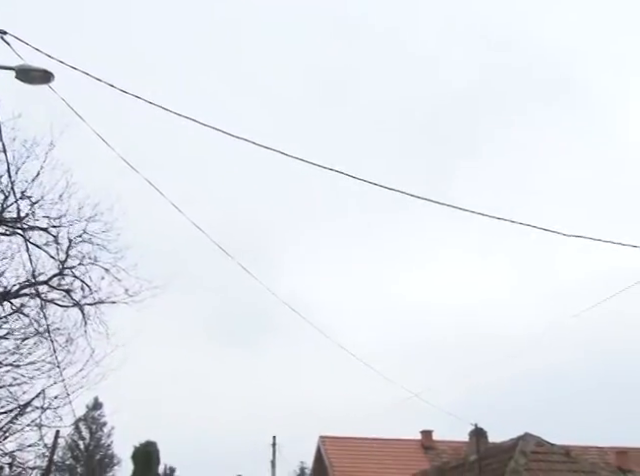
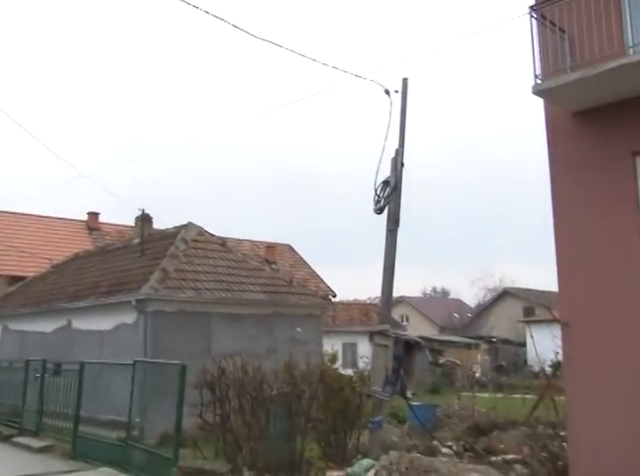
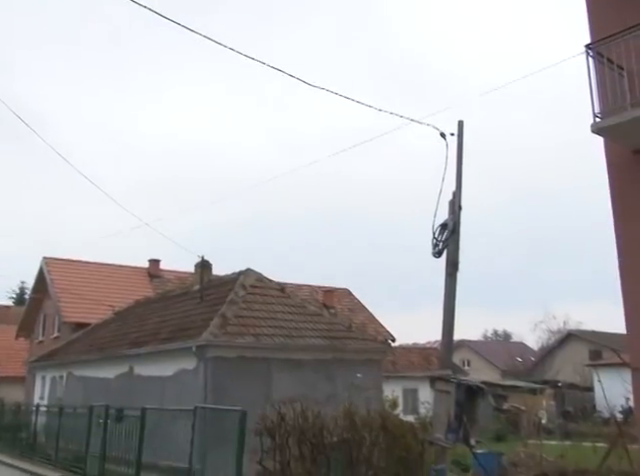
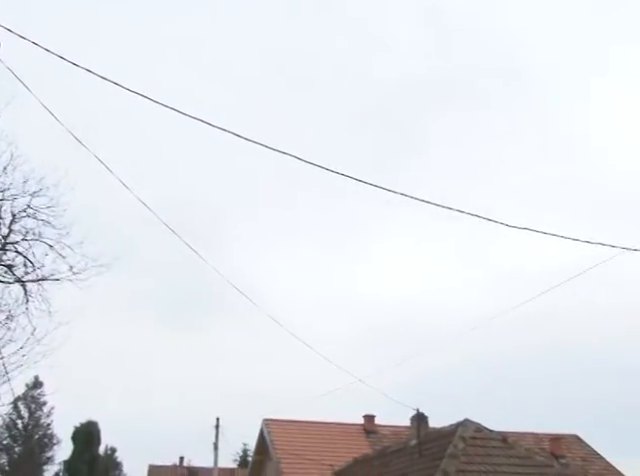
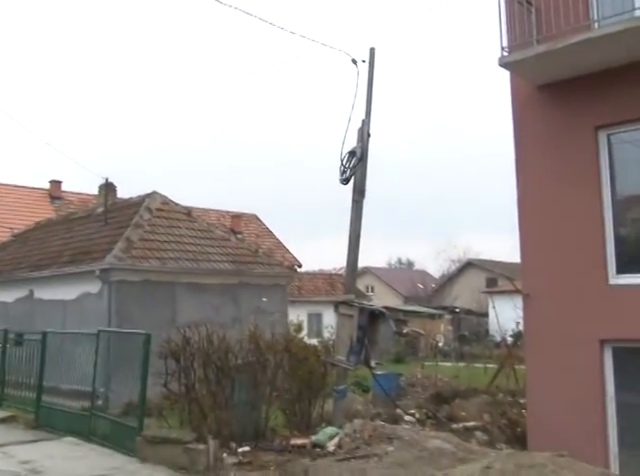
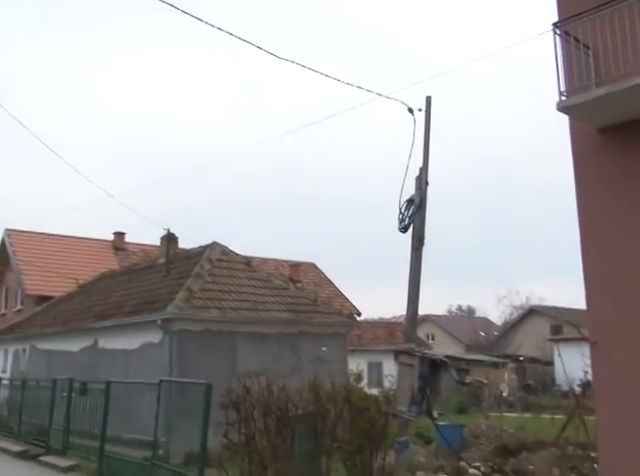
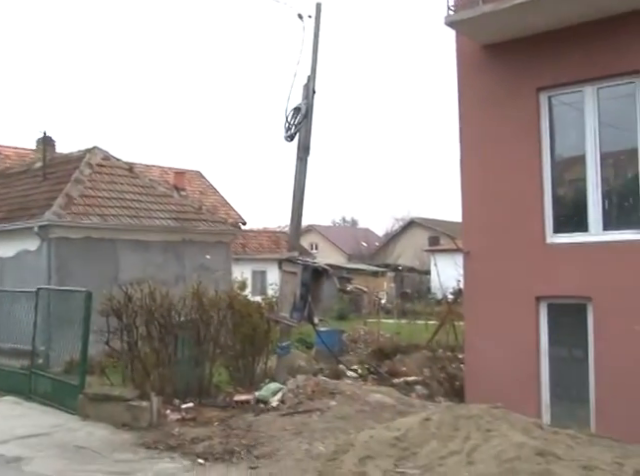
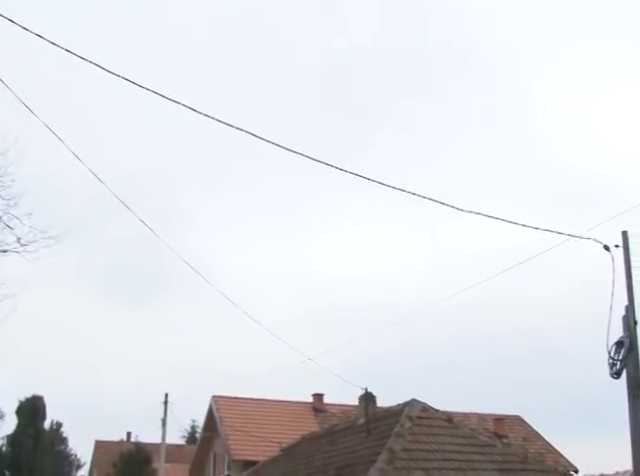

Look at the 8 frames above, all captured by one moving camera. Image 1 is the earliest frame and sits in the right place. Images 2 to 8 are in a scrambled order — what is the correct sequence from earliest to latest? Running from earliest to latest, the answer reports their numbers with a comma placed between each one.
4, 8, 3, 6, 2, 5, 7
